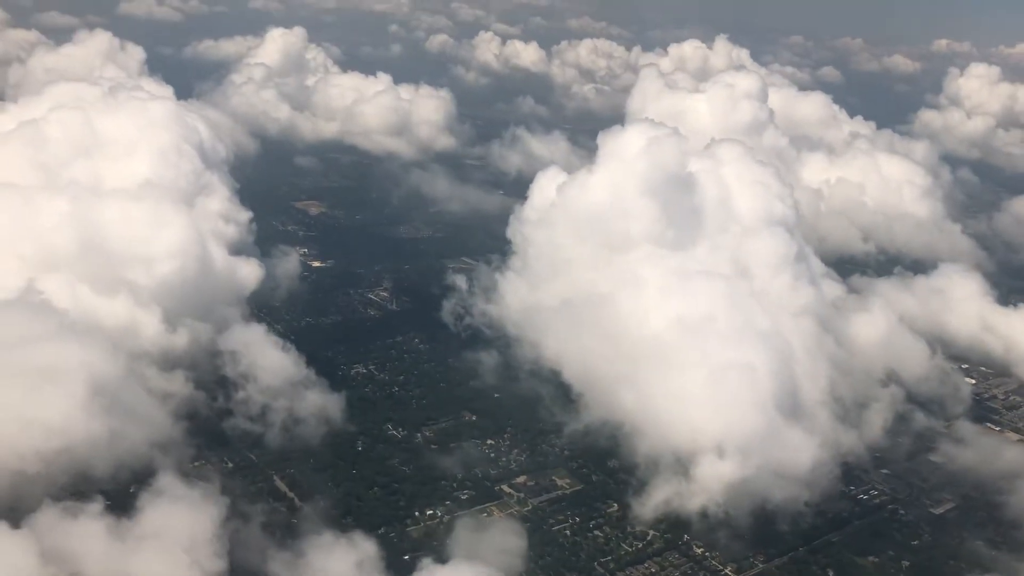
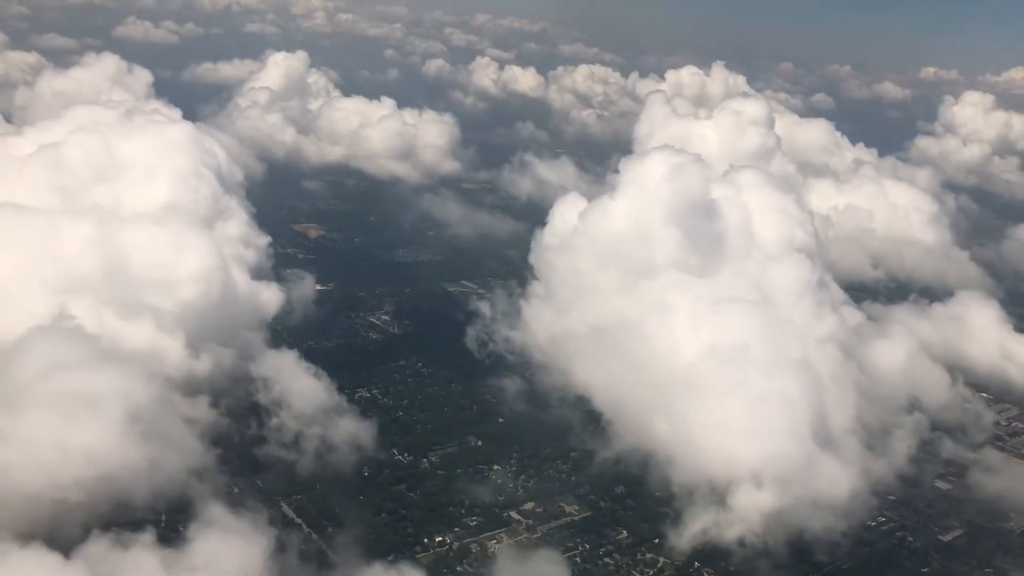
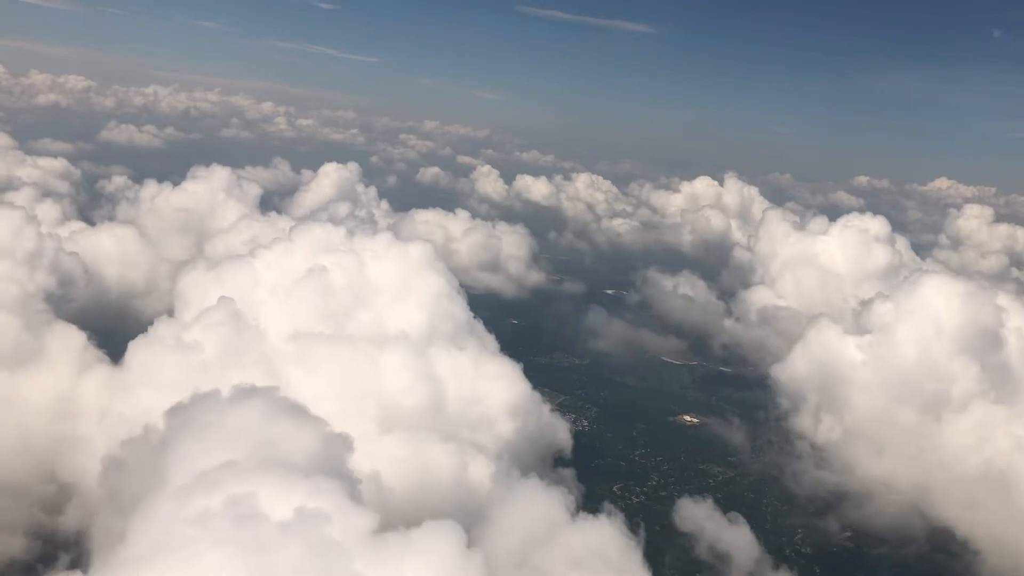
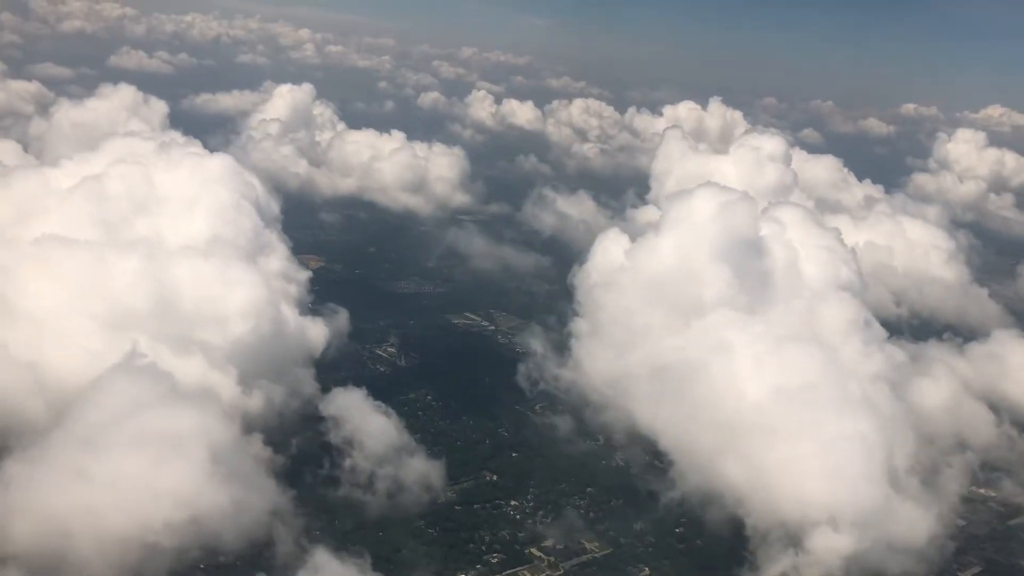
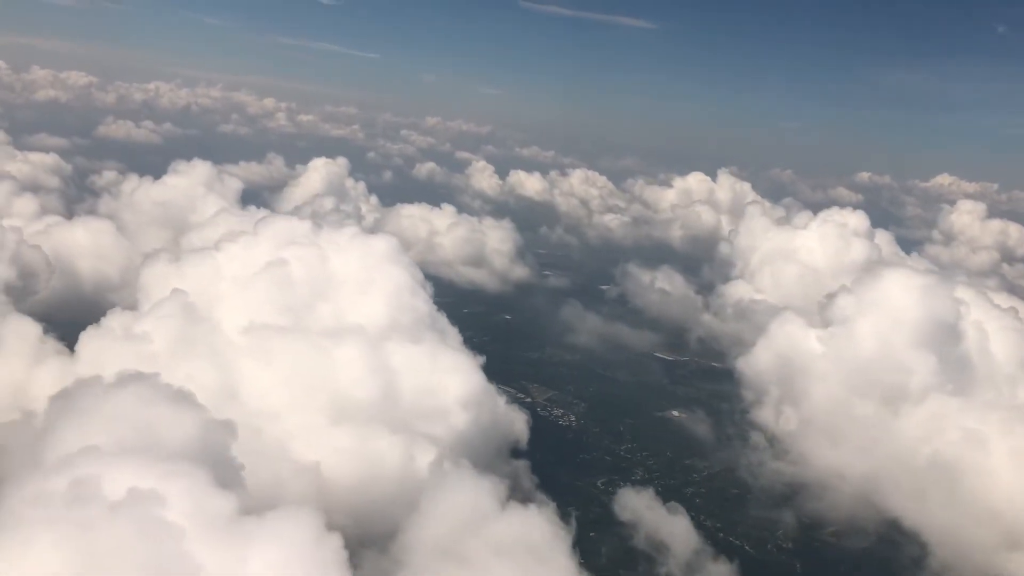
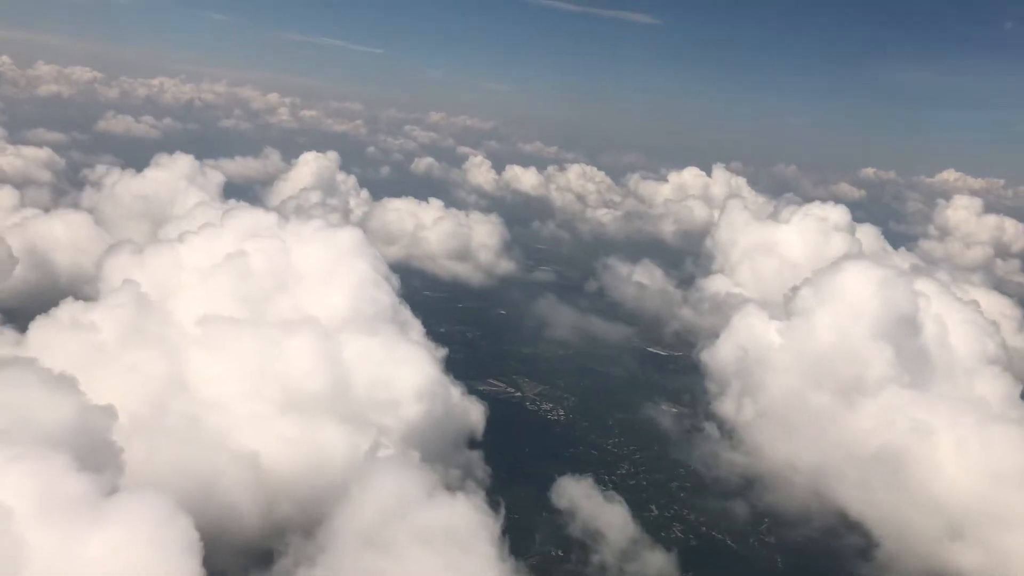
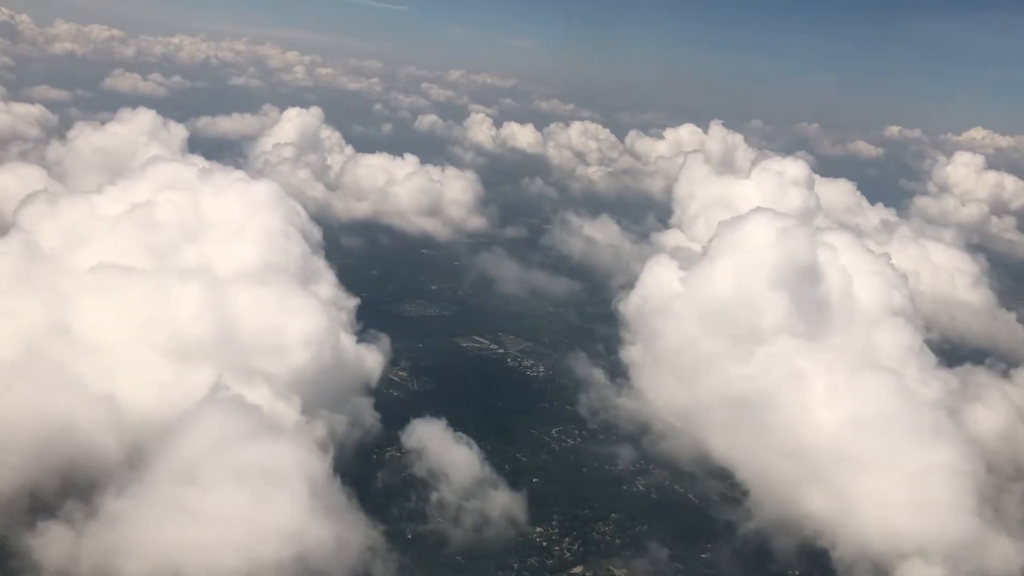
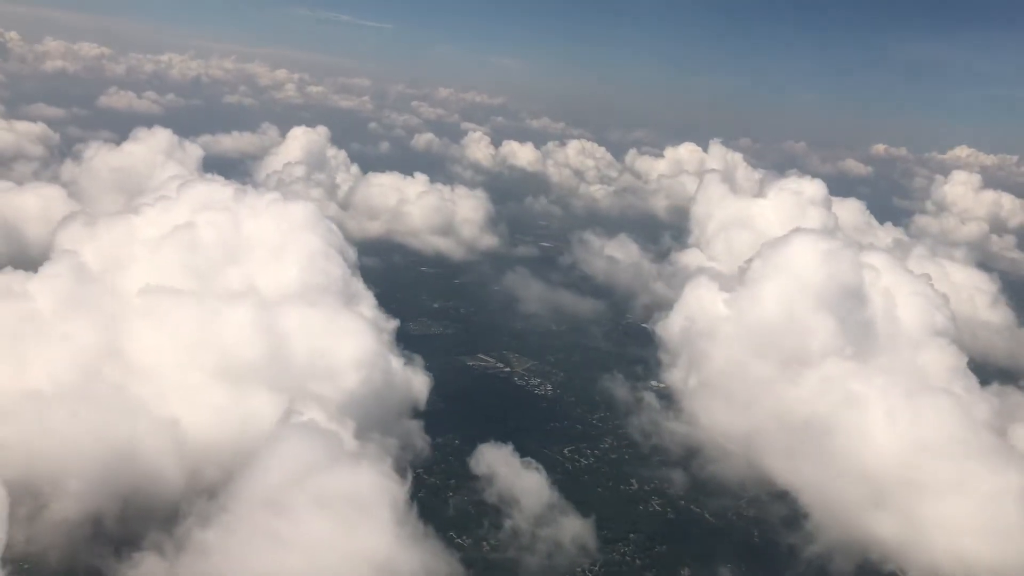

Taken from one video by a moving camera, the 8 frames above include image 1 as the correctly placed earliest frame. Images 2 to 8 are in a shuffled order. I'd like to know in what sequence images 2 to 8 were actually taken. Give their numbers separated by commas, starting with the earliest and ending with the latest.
2, 4, 7, 8, 6, 5, 3
